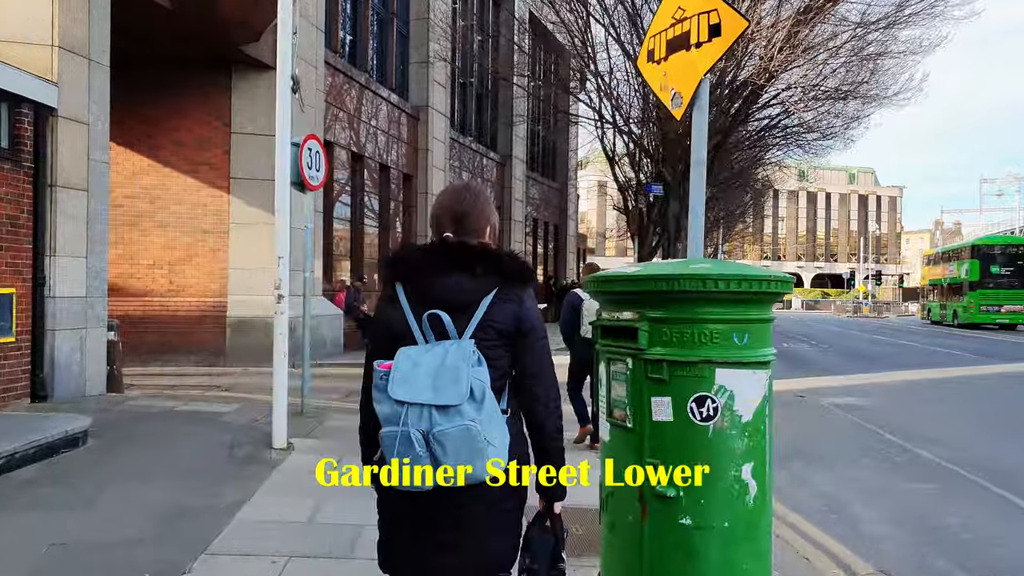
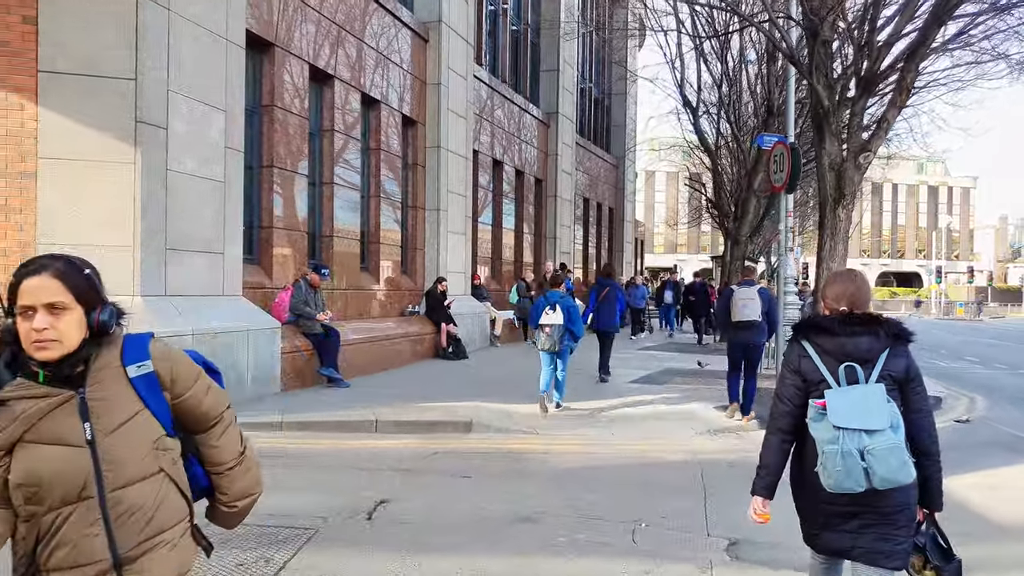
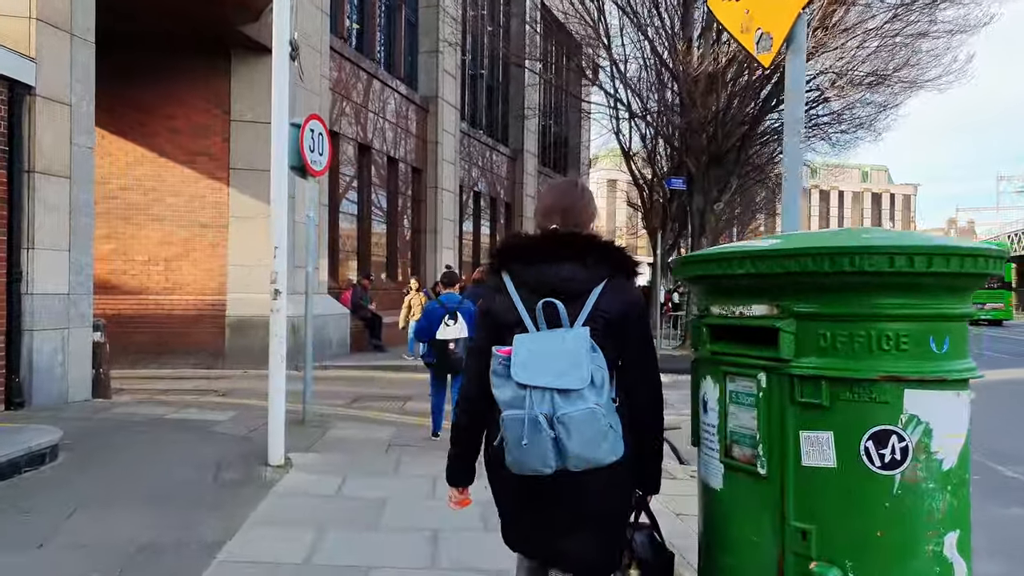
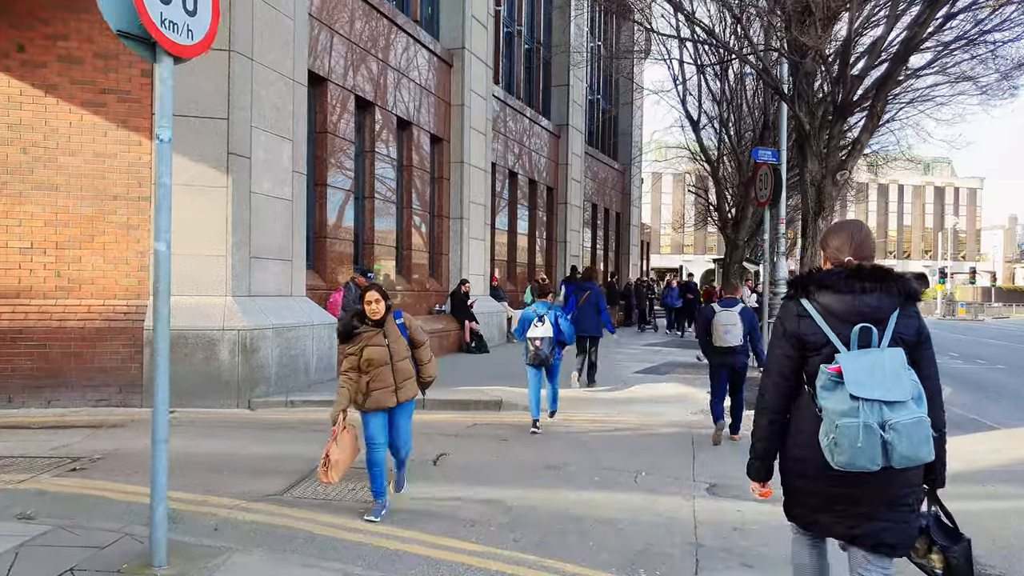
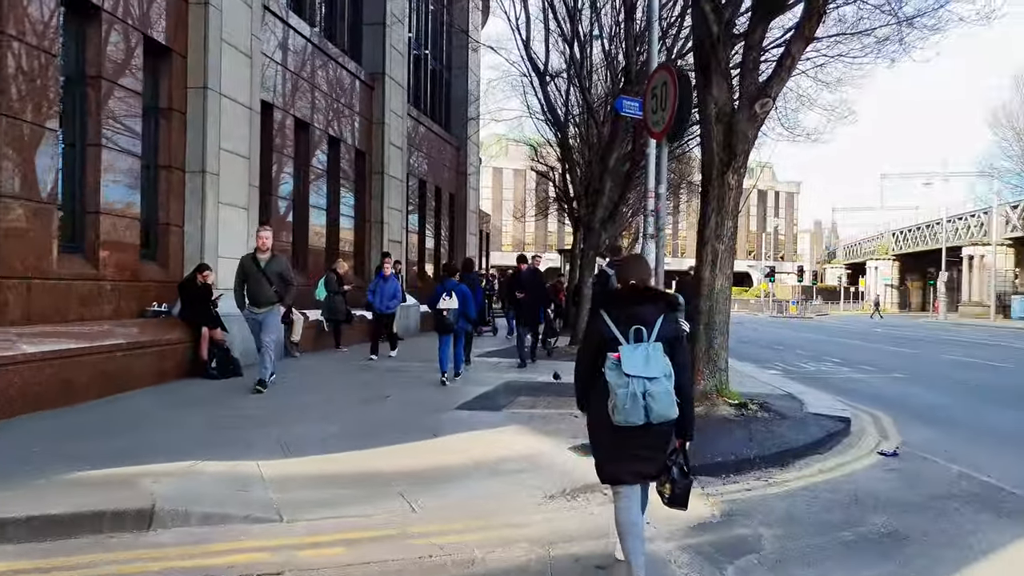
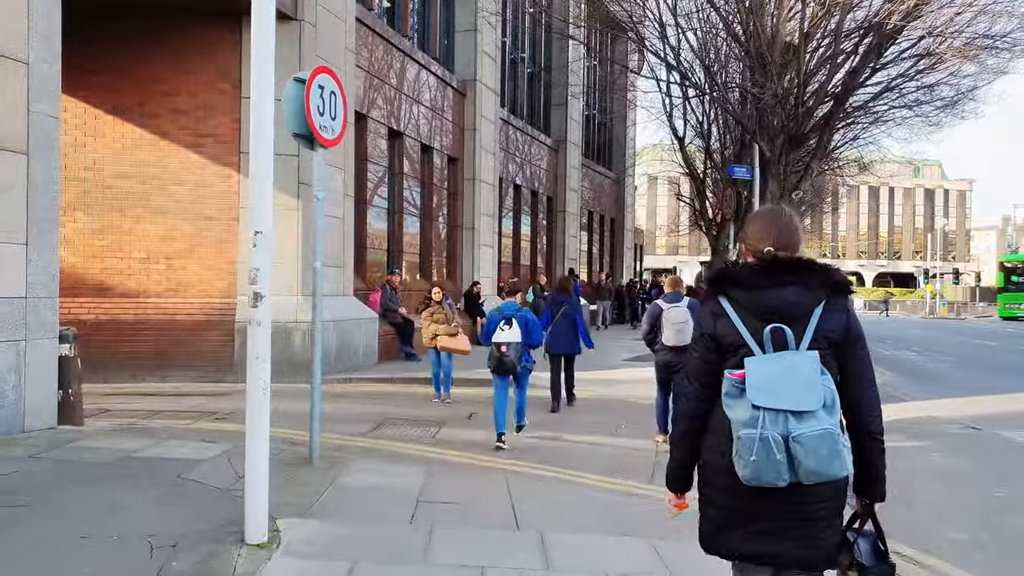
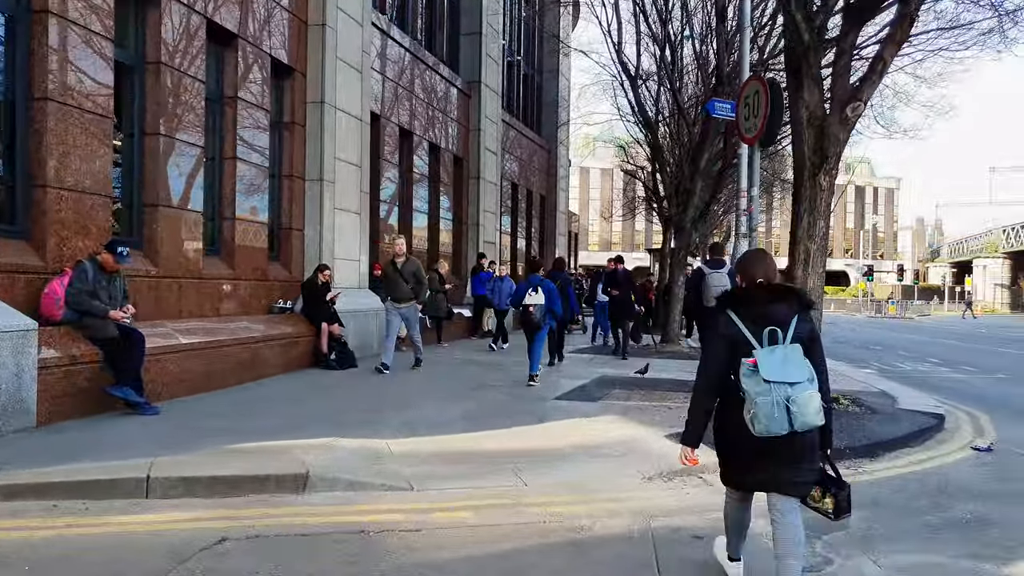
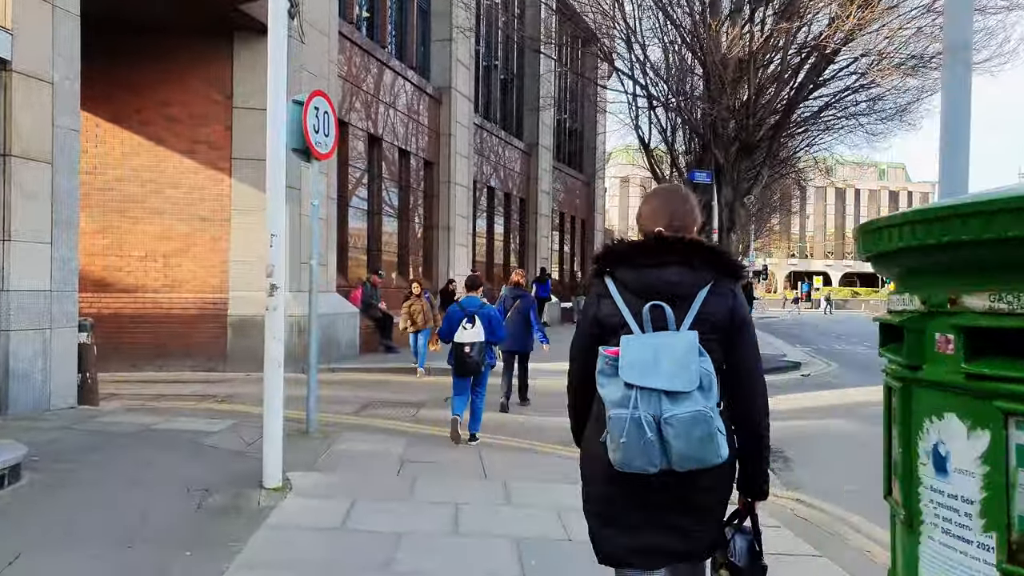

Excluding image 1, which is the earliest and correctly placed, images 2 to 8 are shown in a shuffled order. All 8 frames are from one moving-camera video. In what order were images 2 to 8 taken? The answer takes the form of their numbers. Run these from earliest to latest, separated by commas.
3, 8, 6, 4, 2, 7, 5
